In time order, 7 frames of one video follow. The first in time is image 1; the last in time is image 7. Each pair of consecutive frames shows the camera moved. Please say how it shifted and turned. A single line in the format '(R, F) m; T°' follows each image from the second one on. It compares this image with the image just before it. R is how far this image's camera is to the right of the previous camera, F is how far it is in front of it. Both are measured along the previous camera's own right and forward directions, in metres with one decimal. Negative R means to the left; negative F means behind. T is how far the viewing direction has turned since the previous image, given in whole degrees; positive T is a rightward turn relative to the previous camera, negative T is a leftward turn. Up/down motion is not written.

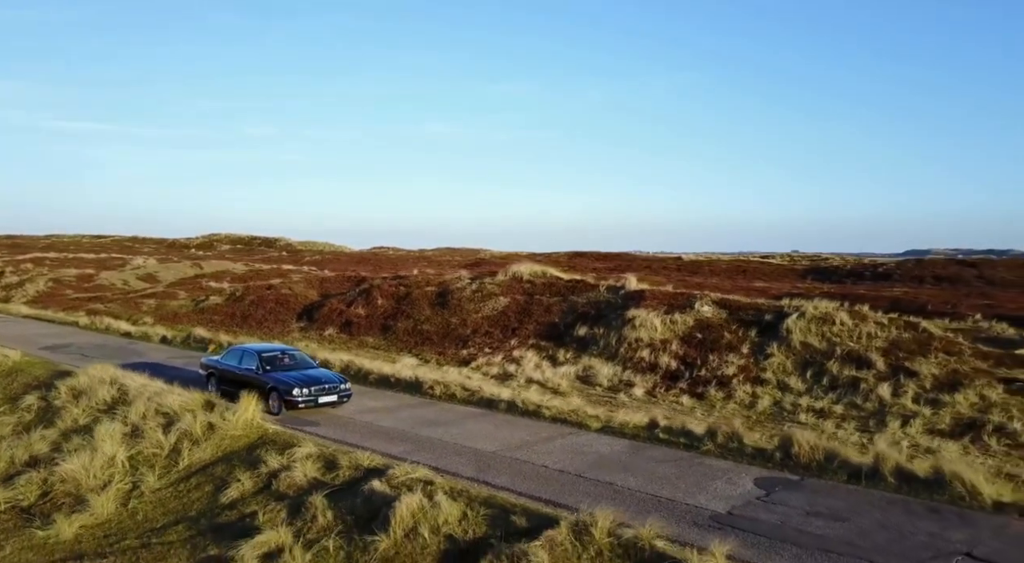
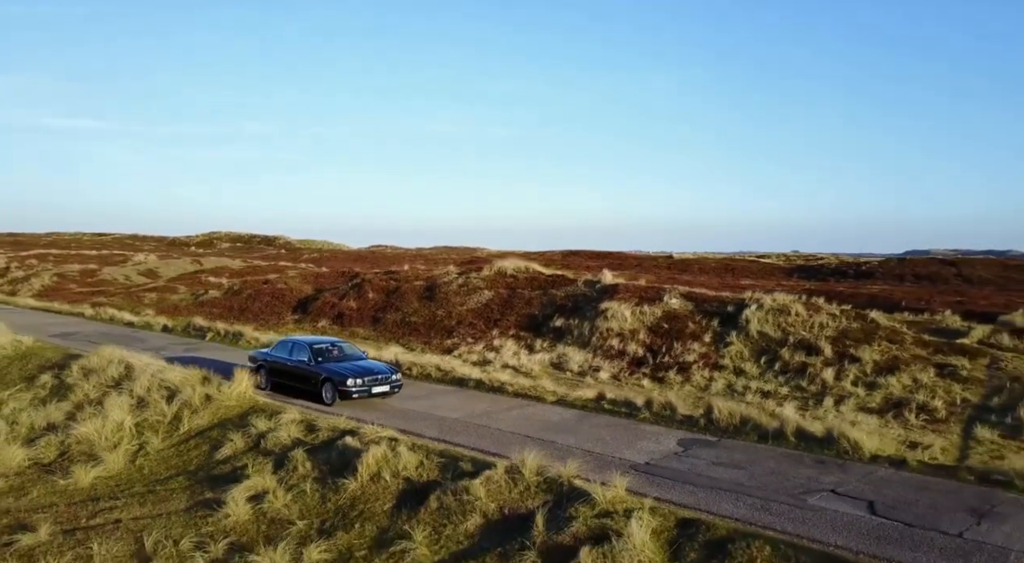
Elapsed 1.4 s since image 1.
(+0.7, -1.5) m; 0°
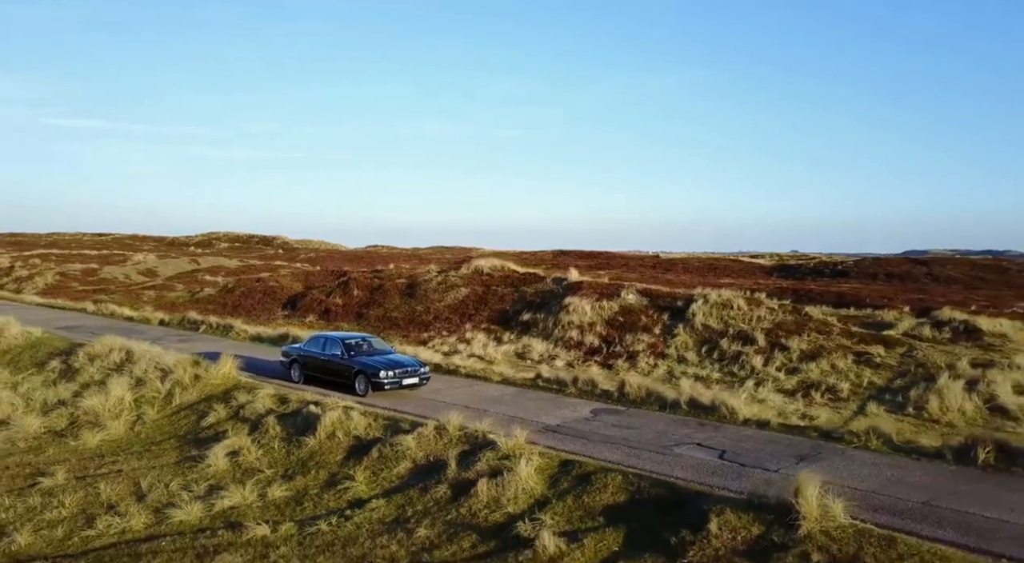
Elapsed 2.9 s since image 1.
(+1.1, -2.1) m; 0°
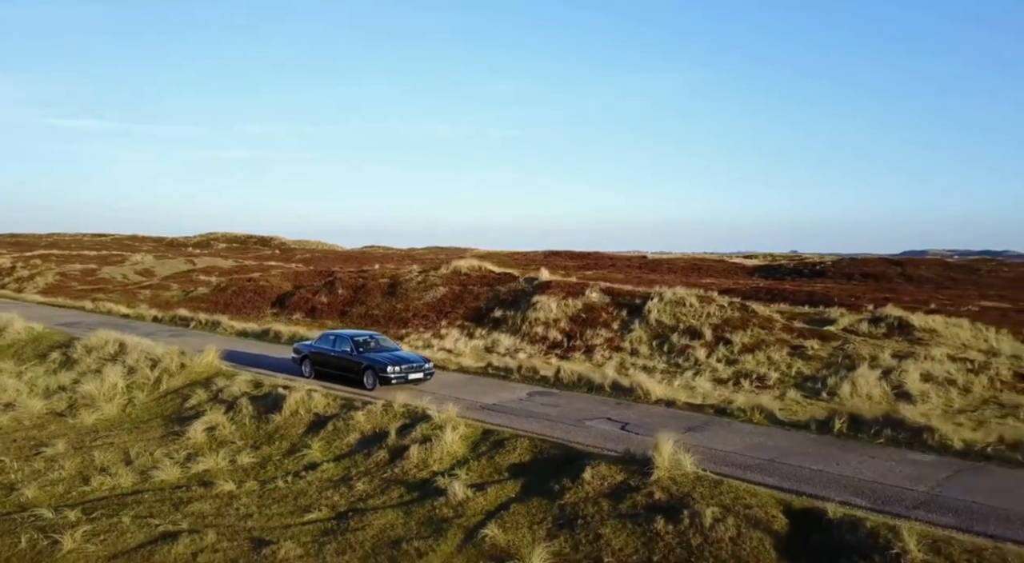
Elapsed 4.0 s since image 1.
(+1.1, -1.8) m; 0°
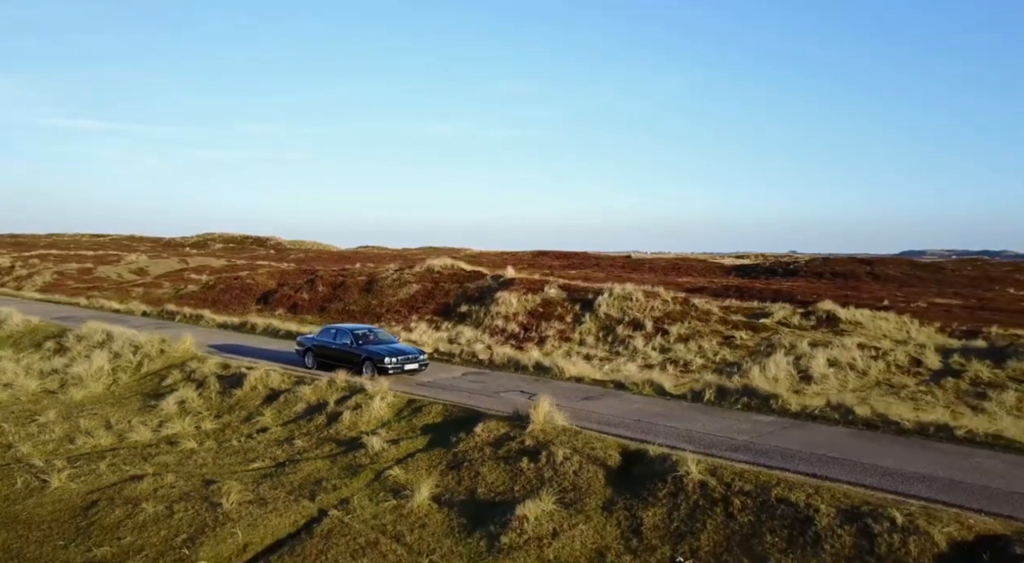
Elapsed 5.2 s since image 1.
(+1.5, -2.2) m; 0°
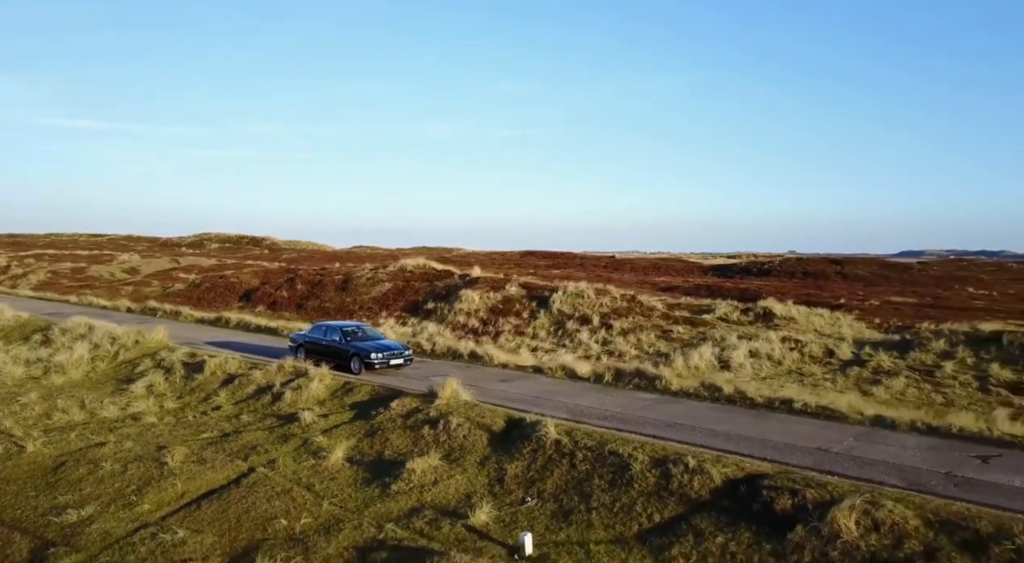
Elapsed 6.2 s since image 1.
(+1.7, -2.0) m; 0°
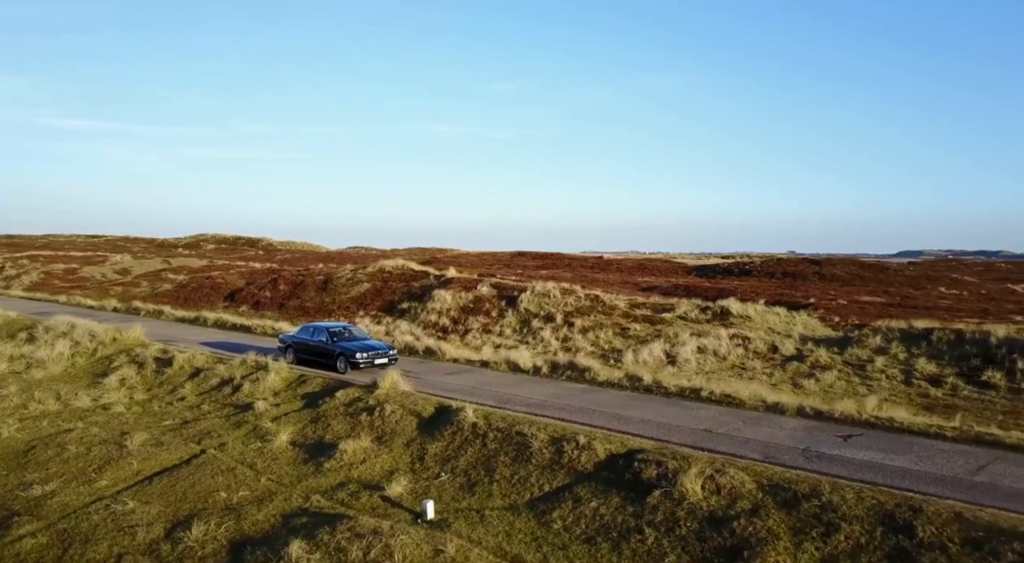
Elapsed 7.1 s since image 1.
(+1.3, -1.3) m; 0°
